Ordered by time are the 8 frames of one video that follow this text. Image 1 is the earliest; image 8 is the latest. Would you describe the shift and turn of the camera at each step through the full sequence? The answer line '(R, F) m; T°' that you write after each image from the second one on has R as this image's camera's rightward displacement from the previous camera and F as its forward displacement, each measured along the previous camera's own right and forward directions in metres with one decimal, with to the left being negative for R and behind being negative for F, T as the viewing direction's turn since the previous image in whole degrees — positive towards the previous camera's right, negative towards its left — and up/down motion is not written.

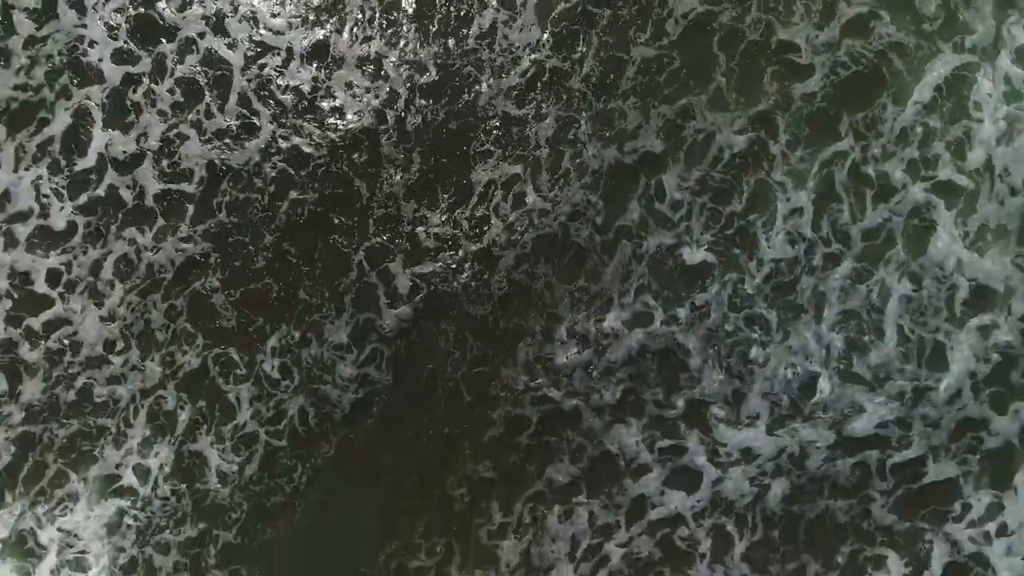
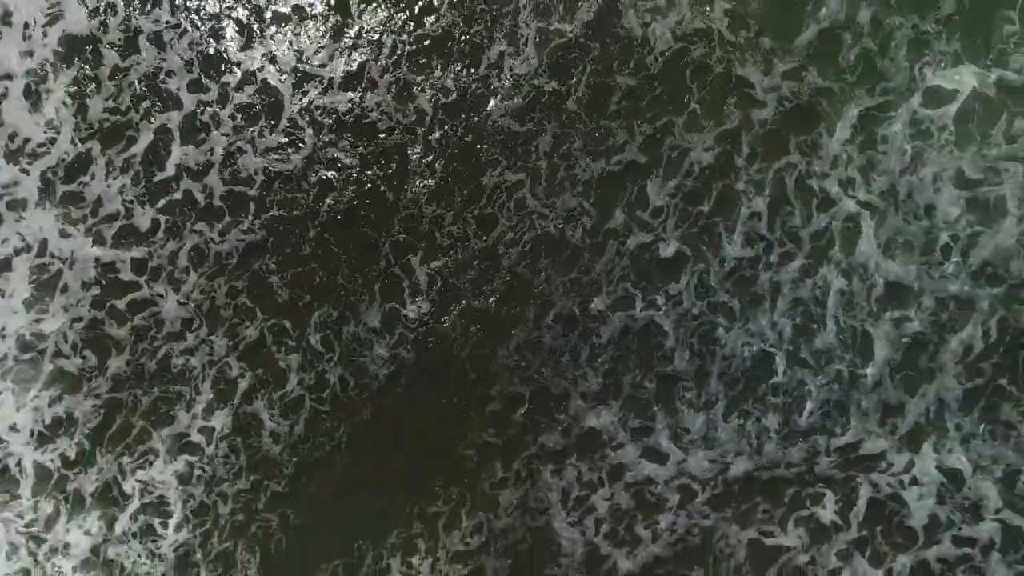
(+0.4, -0.9) m; -4°
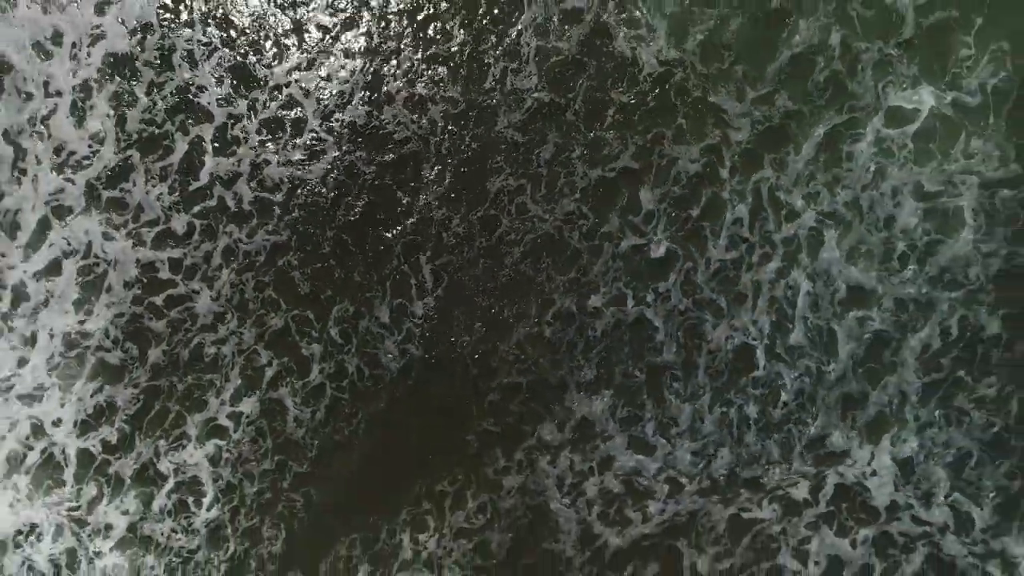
(+0.2, -0.5) m; -2°
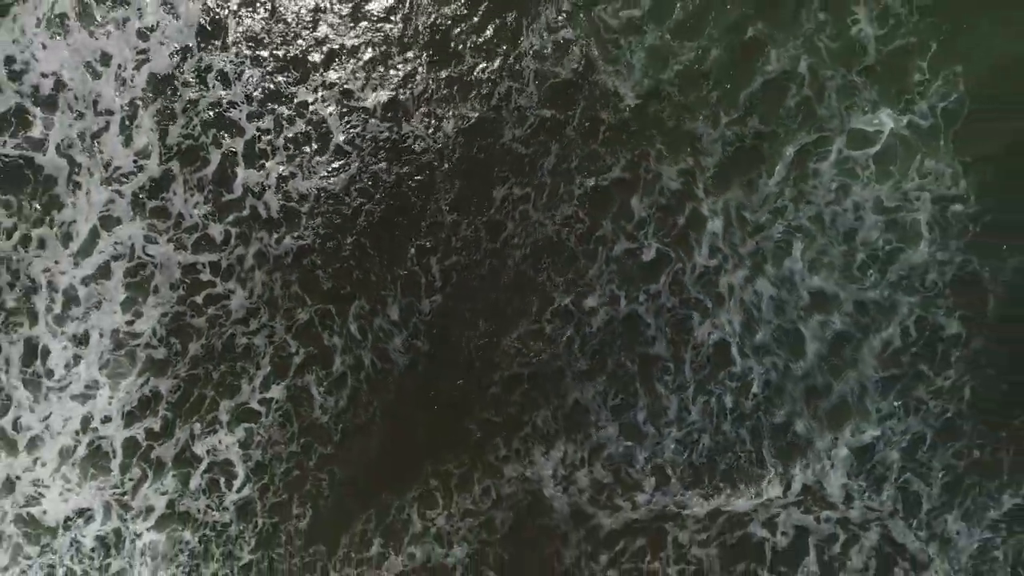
(+0.2, -0.7) m; -2°
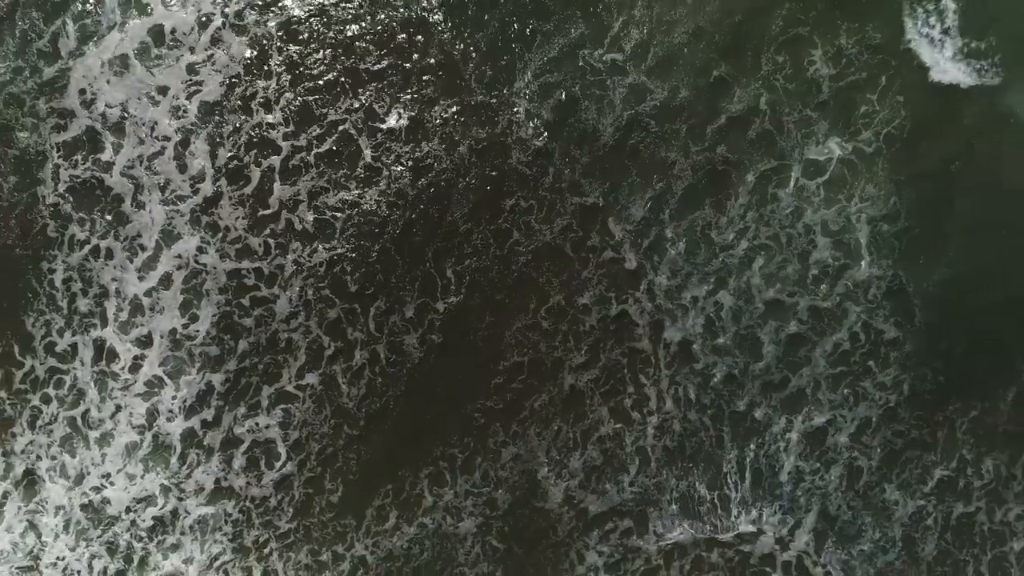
(+0.3, -1.0) m; -2°
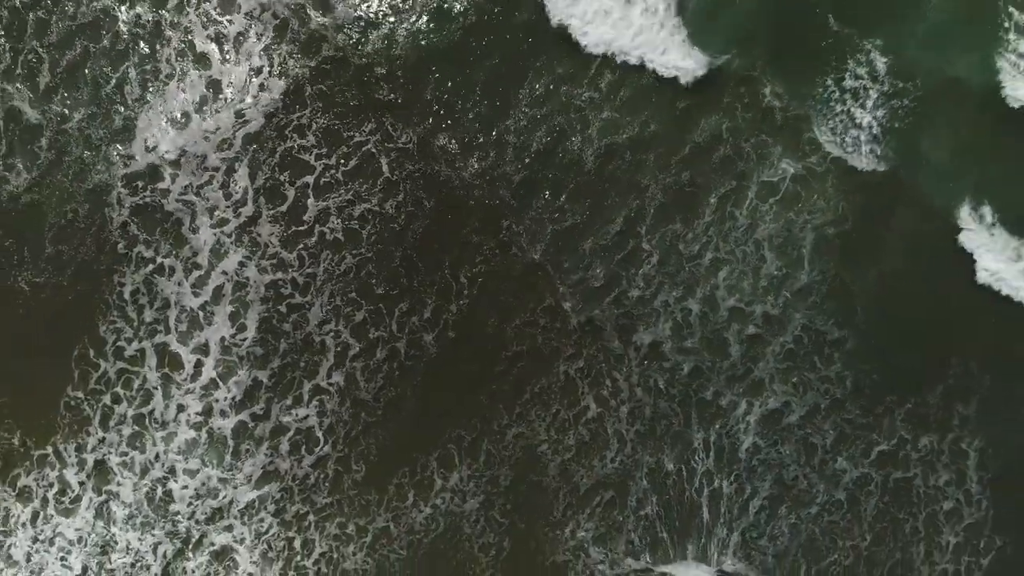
(+0.4, -1.2) m; -2°
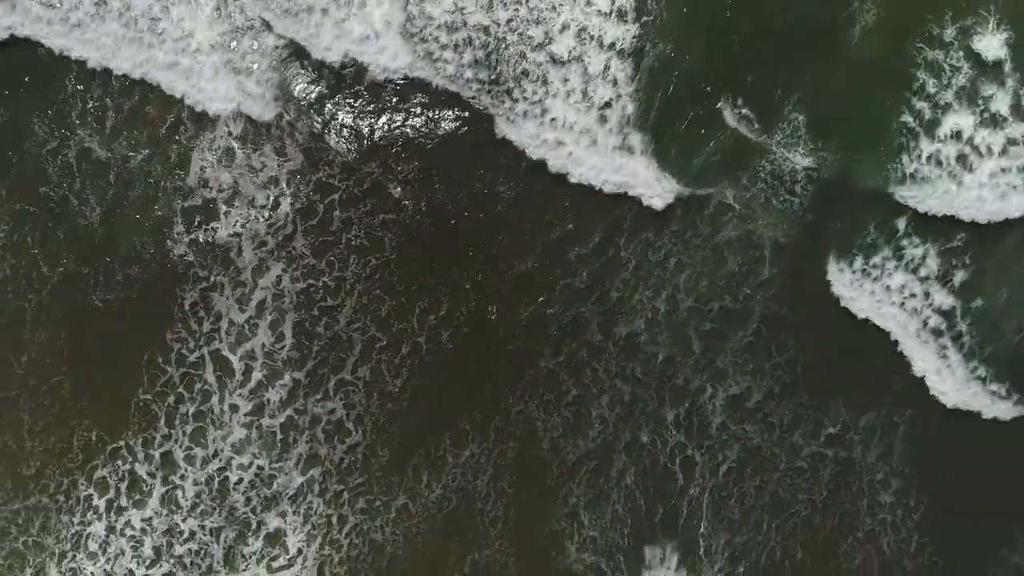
(+0.5, -1.5) m; -3°
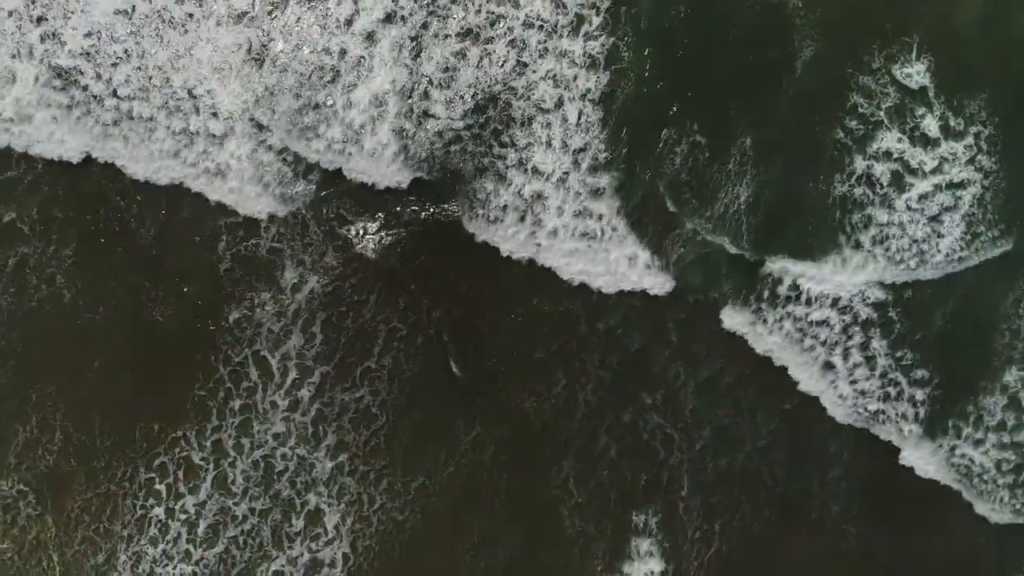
(+0.5, -1.5) m; -2°
